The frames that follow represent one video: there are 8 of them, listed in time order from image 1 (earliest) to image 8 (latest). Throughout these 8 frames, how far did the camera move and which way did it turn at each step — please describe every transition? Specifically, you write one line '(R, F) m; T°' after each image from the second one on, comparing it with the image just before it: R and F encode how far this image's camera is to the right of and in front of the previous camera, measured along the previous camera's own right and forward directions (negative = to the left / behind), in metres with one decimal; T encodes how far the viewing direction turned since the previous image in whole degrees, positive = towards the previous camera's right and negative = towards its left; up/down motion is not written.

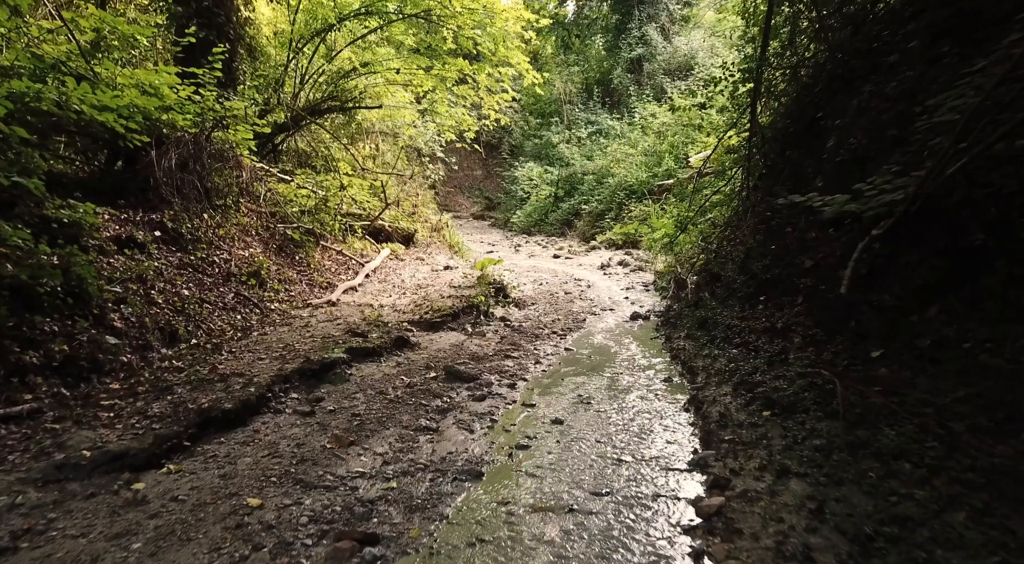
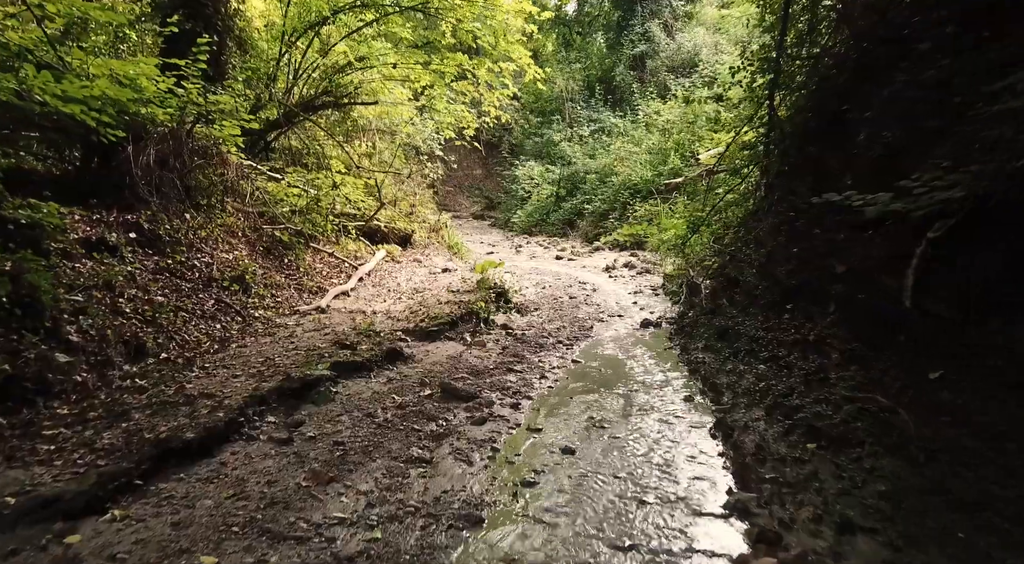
(0.0, +0.5) m; 0°
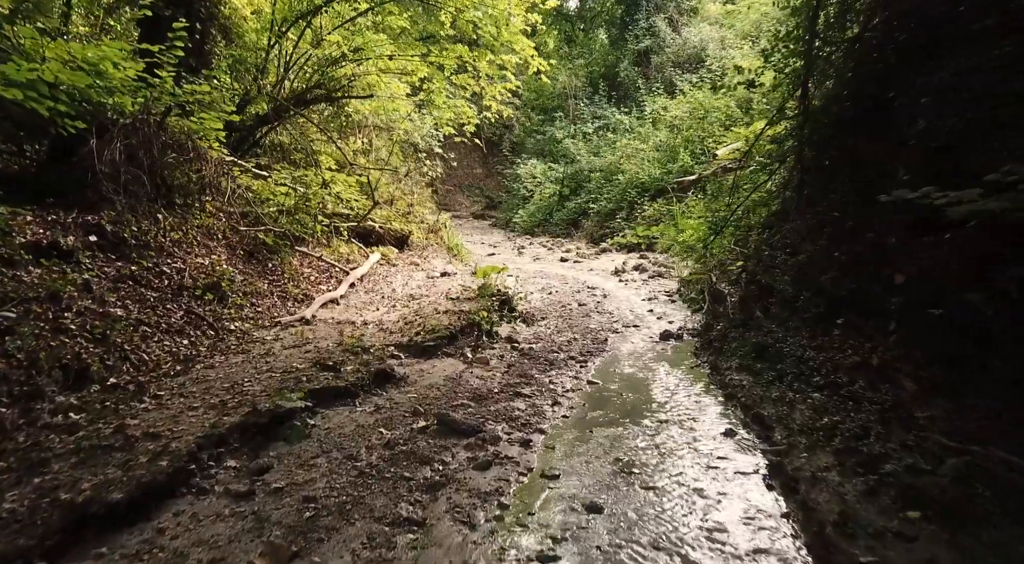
(-0.1, +0.8) m; 0°
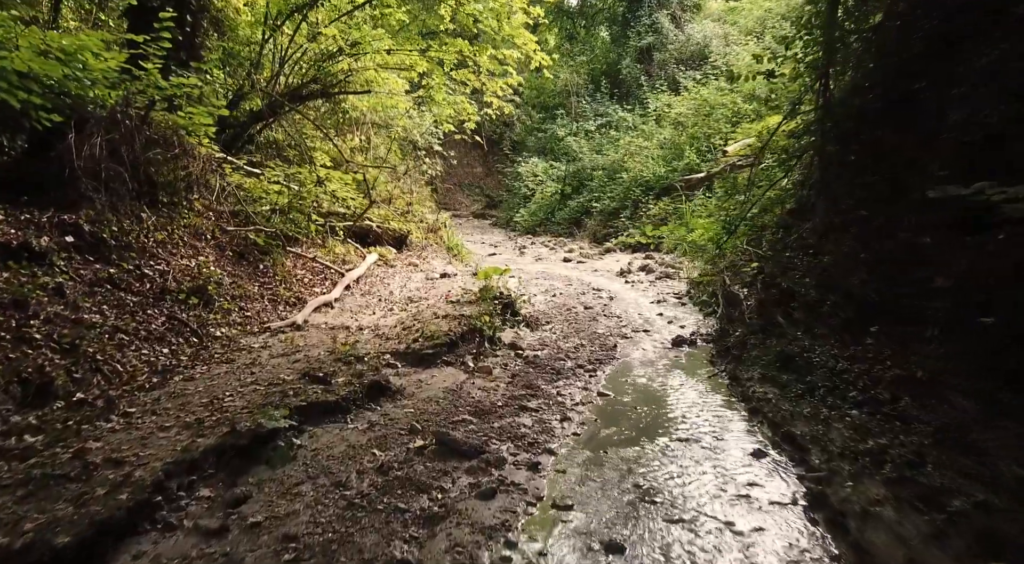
(0.0, +0.4) m; 0°
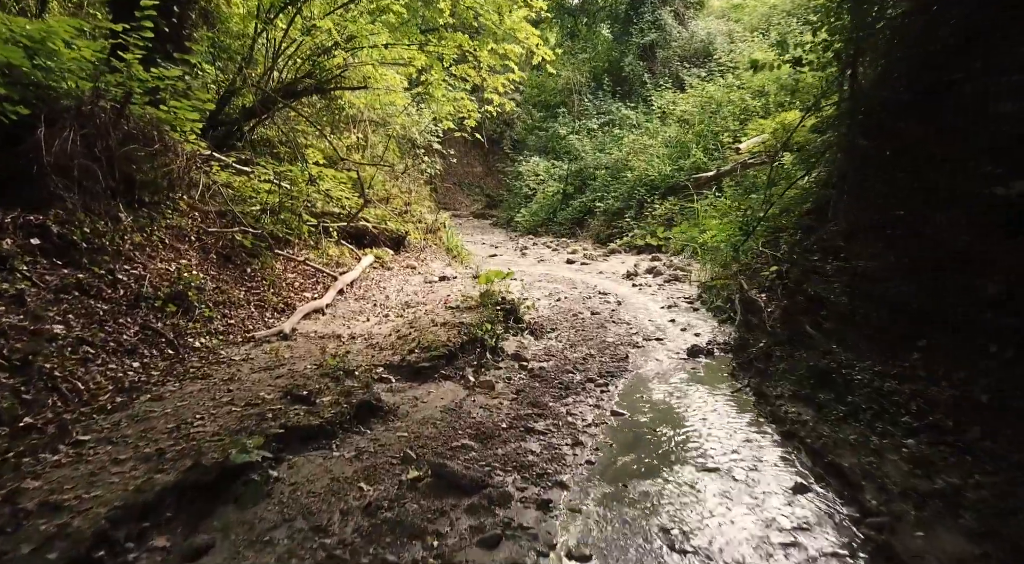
(0.0, +0.5) m; 0°
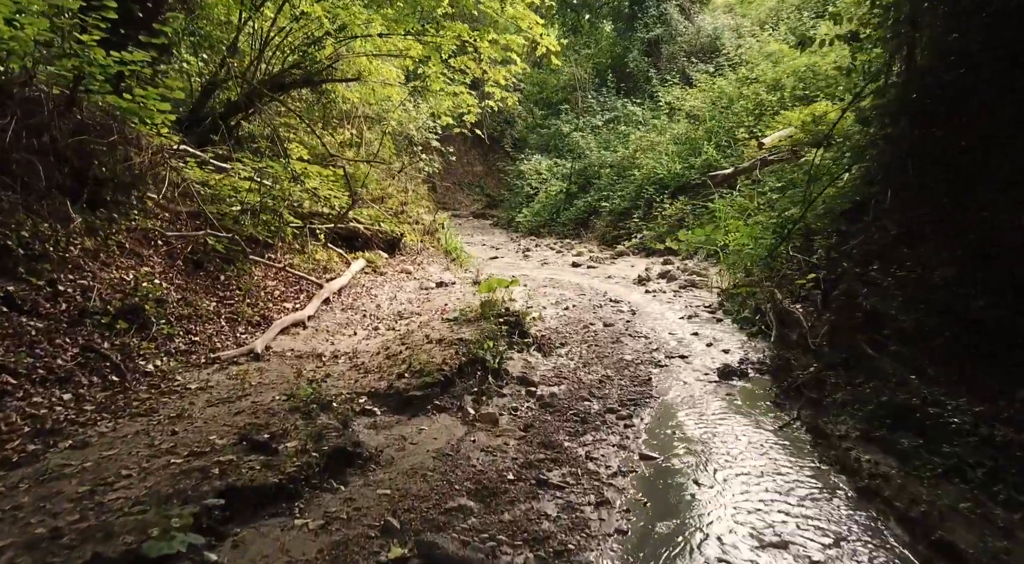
(0.0, +0.8) m; 0°
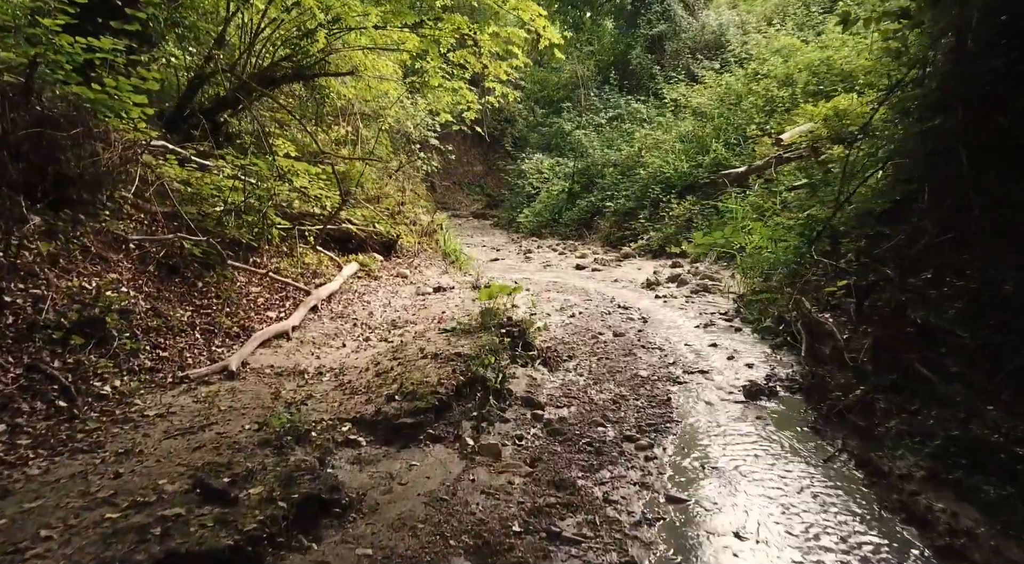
(0.0, +0.5) m; 0°
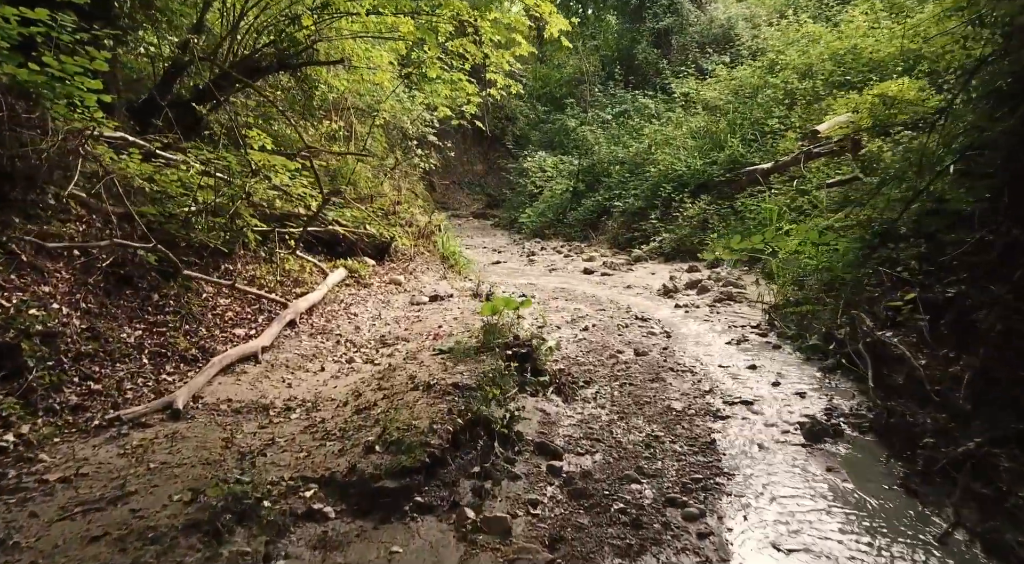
(-0.1, +0.9) m; 0°
